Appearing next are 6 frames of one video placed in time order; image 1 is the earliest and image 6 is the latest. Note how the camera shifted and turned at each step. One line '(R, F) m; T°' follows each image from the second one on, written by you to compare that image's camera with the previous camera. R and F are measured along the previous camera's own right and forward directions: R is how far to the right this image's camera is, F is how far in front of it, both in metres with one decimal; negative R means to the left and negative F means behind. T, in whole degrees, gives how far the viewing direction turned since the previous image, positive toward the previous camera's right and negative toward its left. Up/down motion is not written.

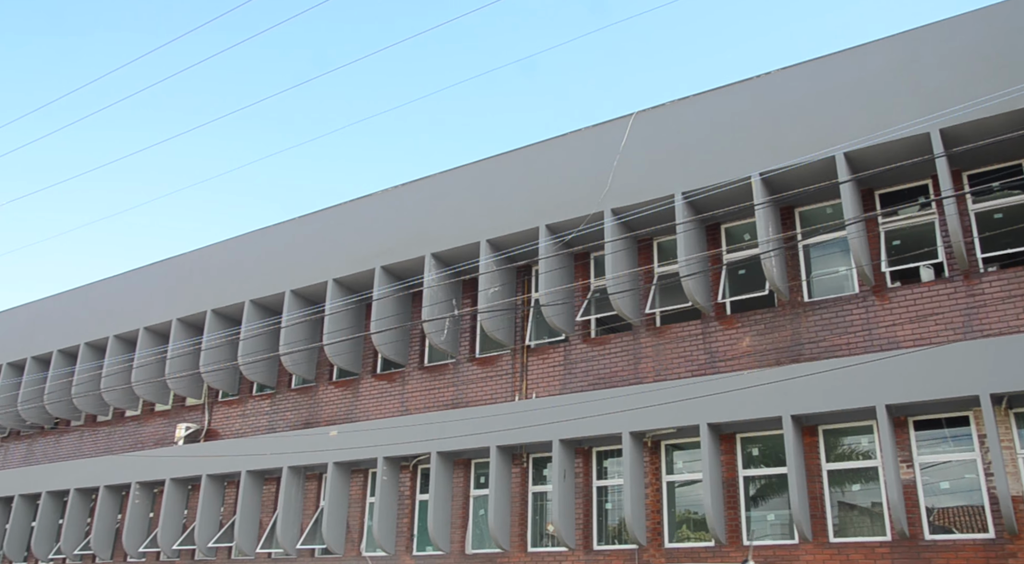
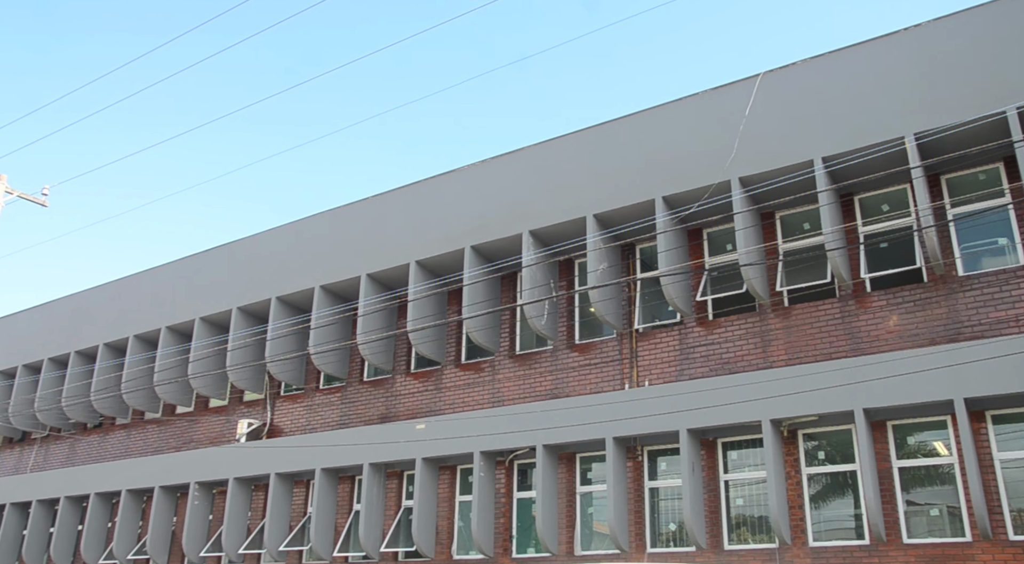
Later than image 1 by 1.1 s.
(-1.8, +1.2) m; 0°
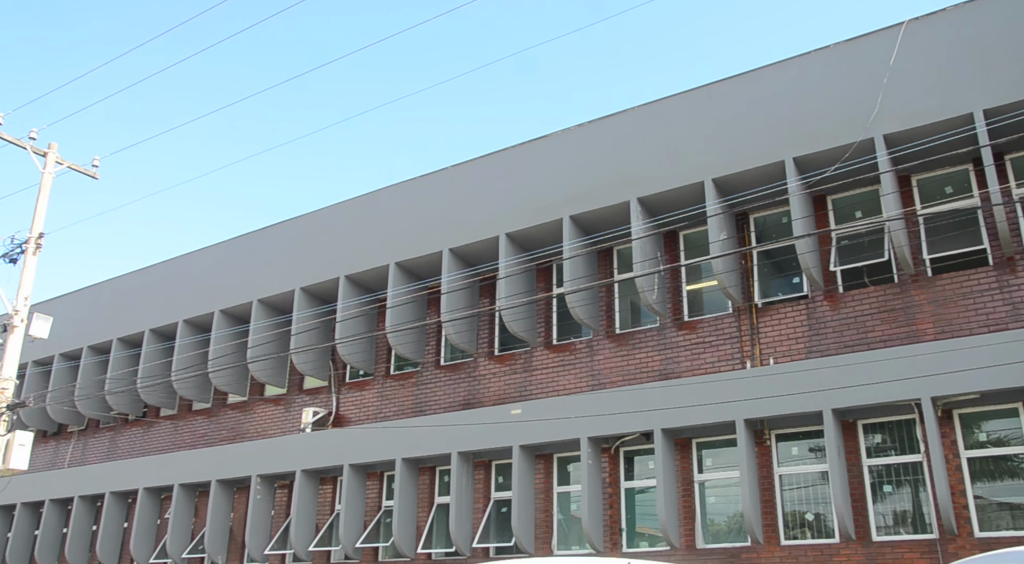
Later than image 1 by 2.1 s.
(-1.8, +1.2) m; +1°
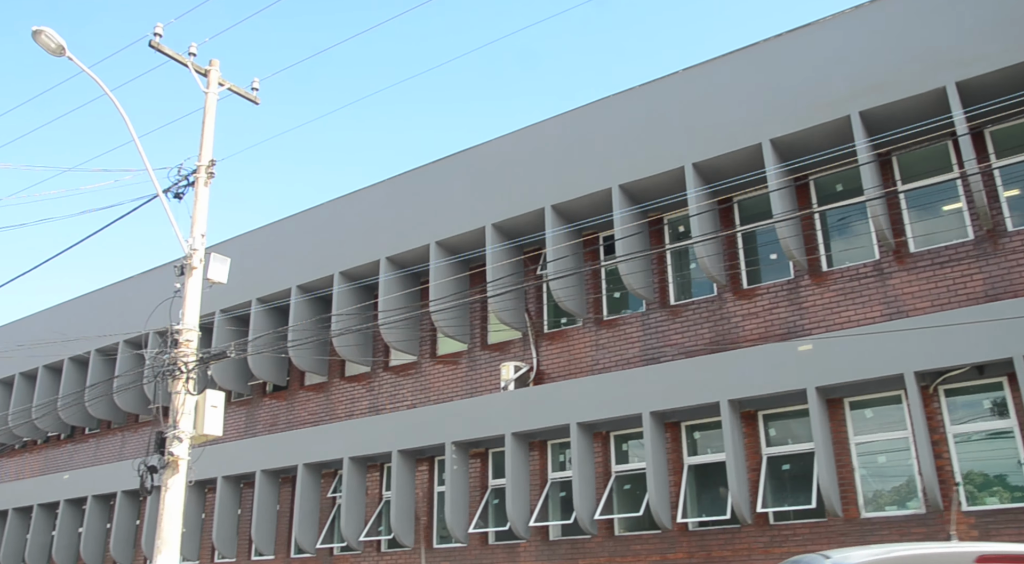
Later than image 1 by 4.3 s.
(-3.8, +2.4) m; 0°
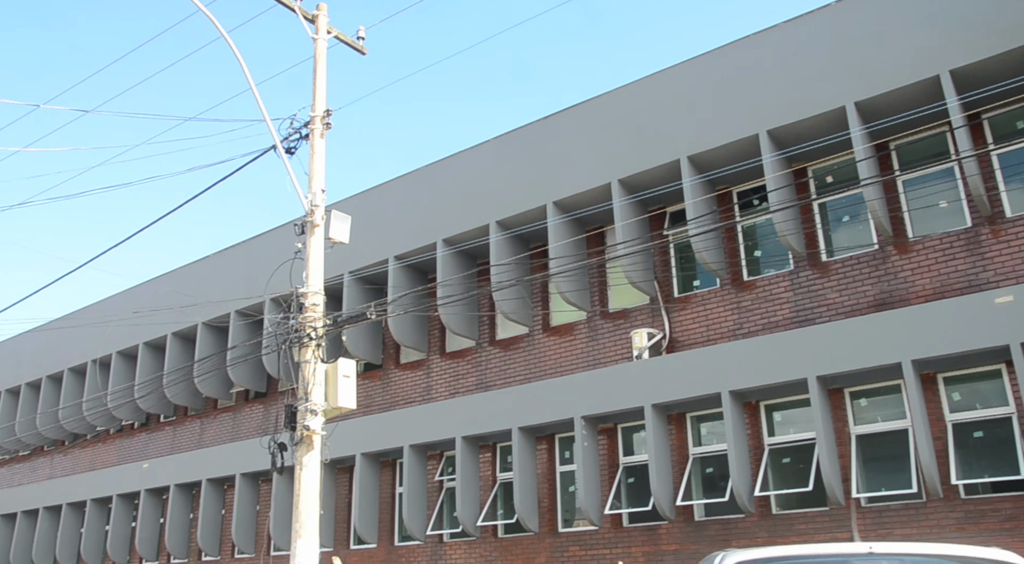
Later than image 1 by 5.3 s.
(-1.7, +1.2) m; -1°
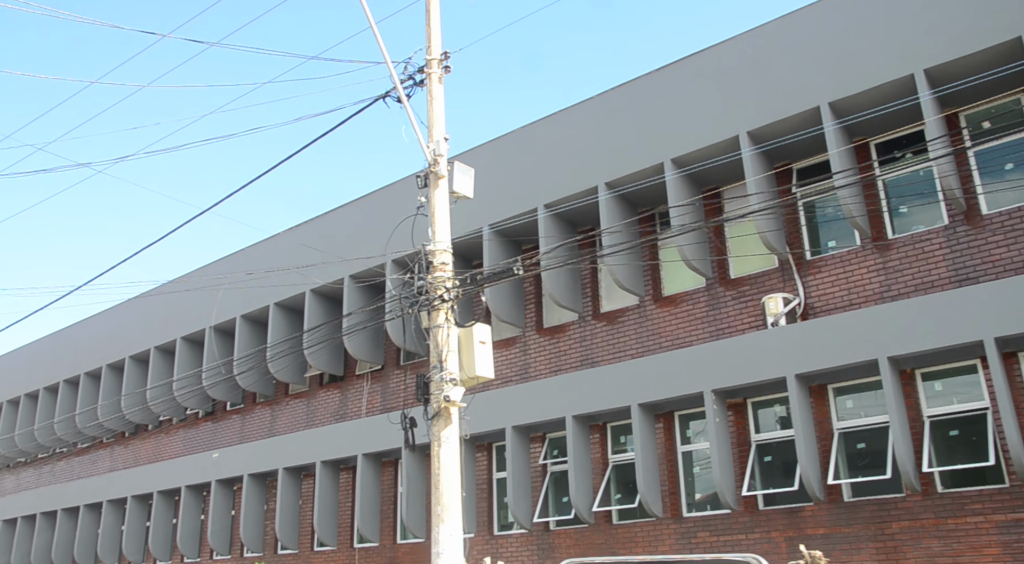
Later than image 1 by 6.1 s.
(-1.5, +1.1) m; -1°
